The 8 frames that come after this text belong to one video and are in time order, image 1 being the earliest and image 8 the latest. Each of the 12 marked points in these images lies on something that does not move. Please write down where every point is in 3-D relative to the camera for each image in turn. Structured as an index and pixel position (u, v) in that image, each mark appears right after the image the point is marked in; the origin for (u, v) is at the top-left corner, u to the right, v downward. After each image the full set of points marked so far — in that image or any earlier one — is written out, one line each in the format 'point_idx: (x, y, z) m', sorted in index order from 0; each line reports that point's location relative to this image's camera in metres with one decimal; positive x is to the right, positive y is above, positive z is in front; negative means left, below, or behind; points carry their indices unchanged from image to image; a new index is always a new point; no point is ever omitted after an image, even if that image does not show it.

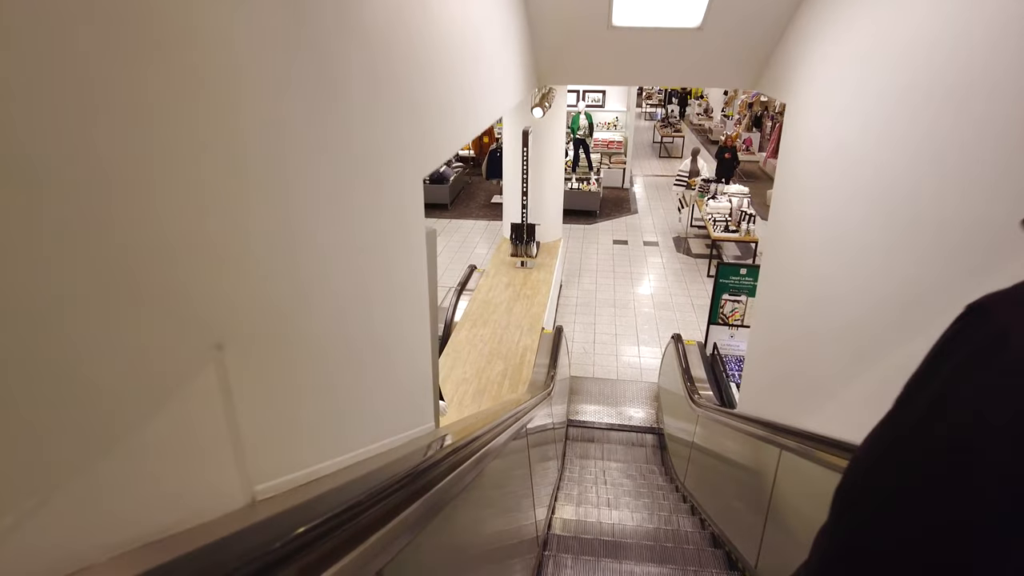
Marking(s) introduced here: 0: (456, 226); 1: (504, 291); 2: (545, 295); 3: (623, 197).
0: (-1.0, +1.2, +12.2) m
1: (-0.1, 0.0, +7.1) m
2: (+0.4, -0.1, +7.0) m
3: (+2.4, +1.9, +13.9) m
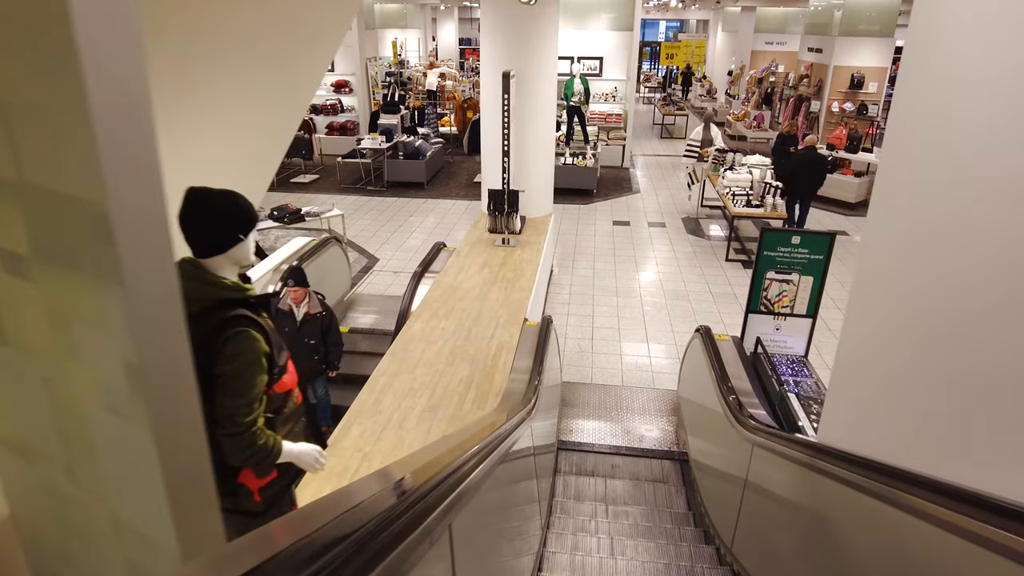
0: (-1.3, +1.3, +10.6) m
1: (-0.3, +0.1, +5.5) m
2: (+0.2, +0.1, +5.5) m
3: (+2.1, +2.1, +12.3) m
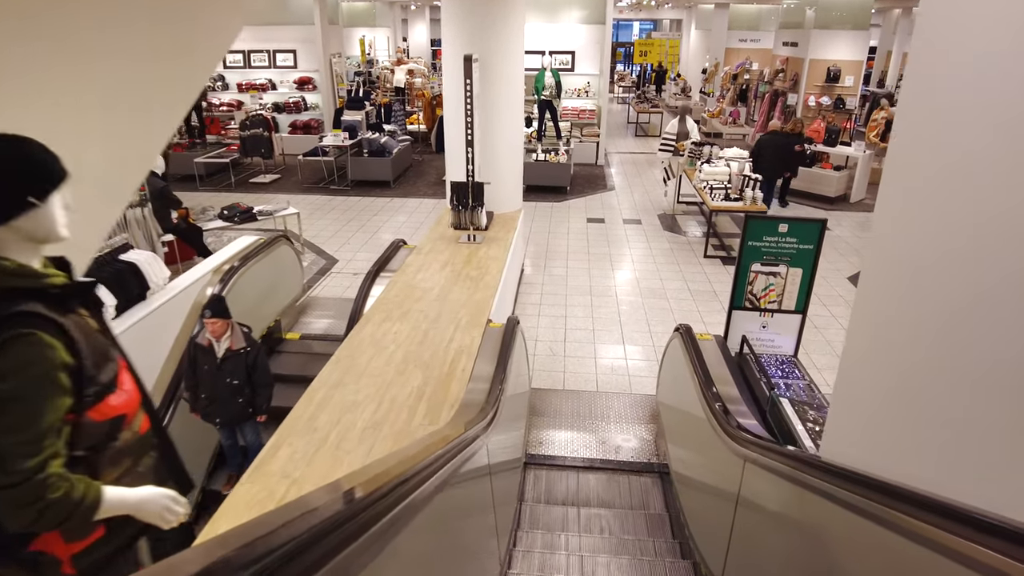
0: (-1.8, +1.3, +10.1) m
1: (-0.6, +0.1, +5.1) m
2: (-0.1, +0.1, +5.0) m
3: (+1.6, +2.1, +12.0) m
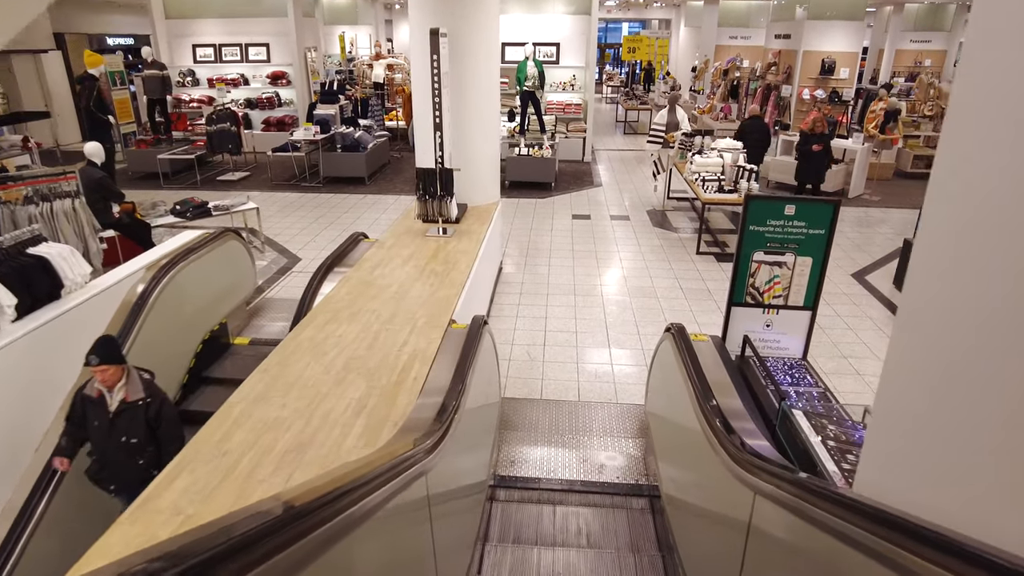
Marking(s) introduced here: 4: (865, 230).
0: (-2.1, +1.3, +9.5) m
1: (-0.8, +0.1, +4.5) m
2: (-0.3, +0.1, +4.4) m
3: (+1.3, +2.1, +11.4) m
4: (+4.6, +0.8, +8.3) m
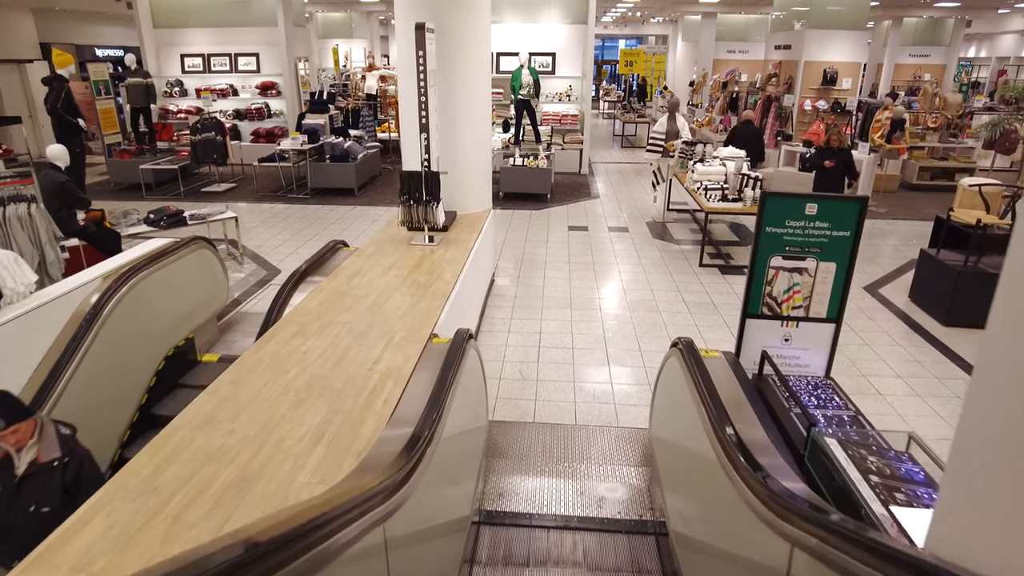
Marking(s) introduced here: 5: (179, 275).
0: (-2.1, +1.1, +9.2) m
1: (-0.9, +0.1, +4.1) m
2: (-0.4, 0.0, +4.1) m
3: (+1.2, +1.8, +11.1) m
4: (+4.5, +0.6, +8.0) m
5: (-2.5, +0.1, +4.8) m
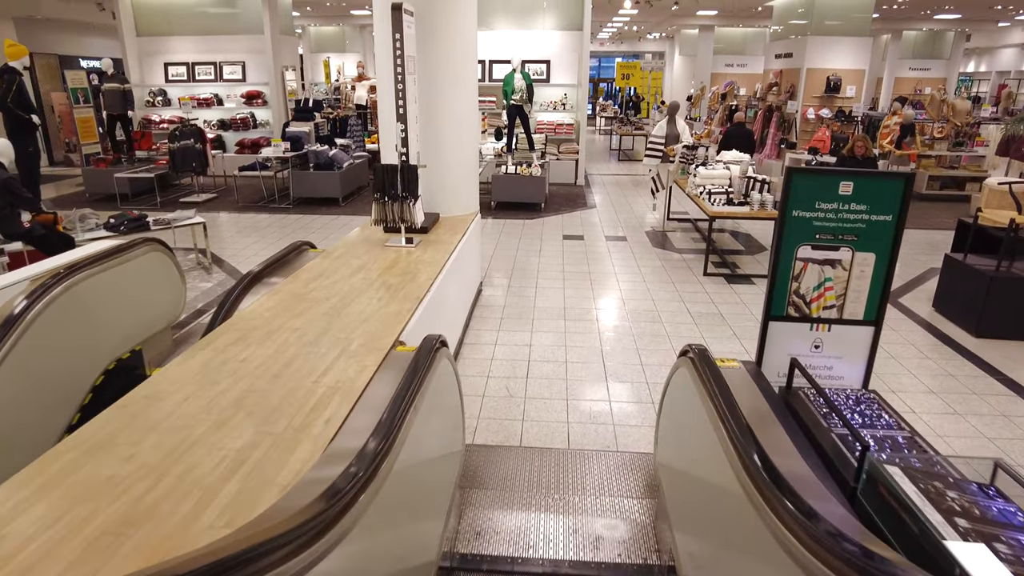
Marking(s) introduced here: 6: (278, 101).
0: (-2.2, +0.9, +8.7) m
1: (-1.0, 0.0, +3.6) m
2: (-0.5, 0.0, +3.6) m
3: (+1.1, +1.6, +10.7) m
4: (+4.4, +0.4, +7.5) m
5: (-2.5, 0.0, +4.3) m
6: (-4.4, +3.5, +12.2) m
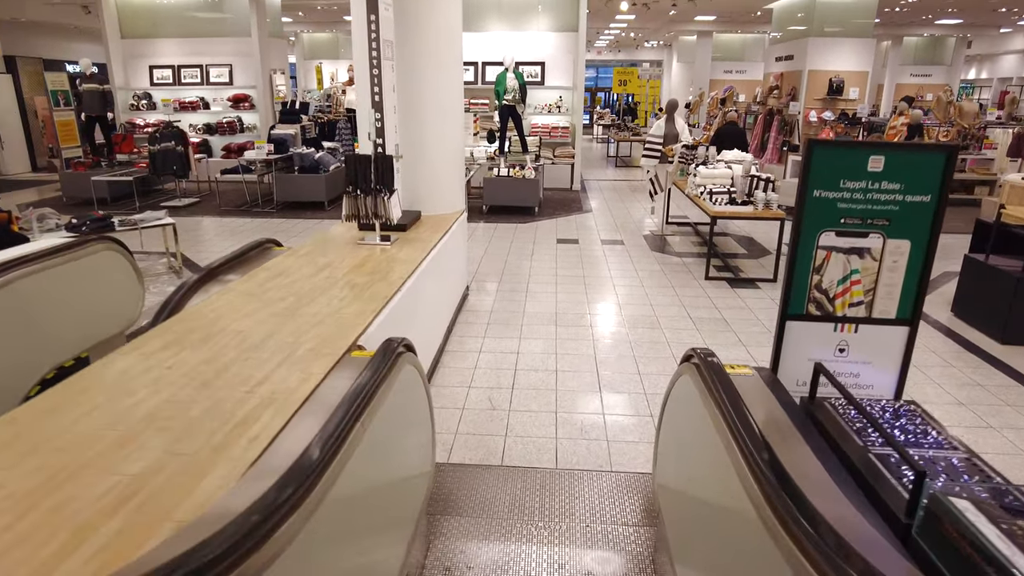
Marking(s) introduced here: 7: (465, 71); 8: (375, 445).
0: (-2.3, +0.8, +8.3) m
1: (-1.1, 0.0, +3.3) m
2: (-0.6, 0.0, +3.2) m
3: (+1.0, +1.4, +10.3) m
4: (+4.3, +0.4, +7.2) m
5: (-2.6, 0.0, +3.9) m
6: (-4.6, +3.4, +11.9) m
7: (-0.8, +3.6, +10.8) m
8: (-0.4, -0.5, +2.0) m
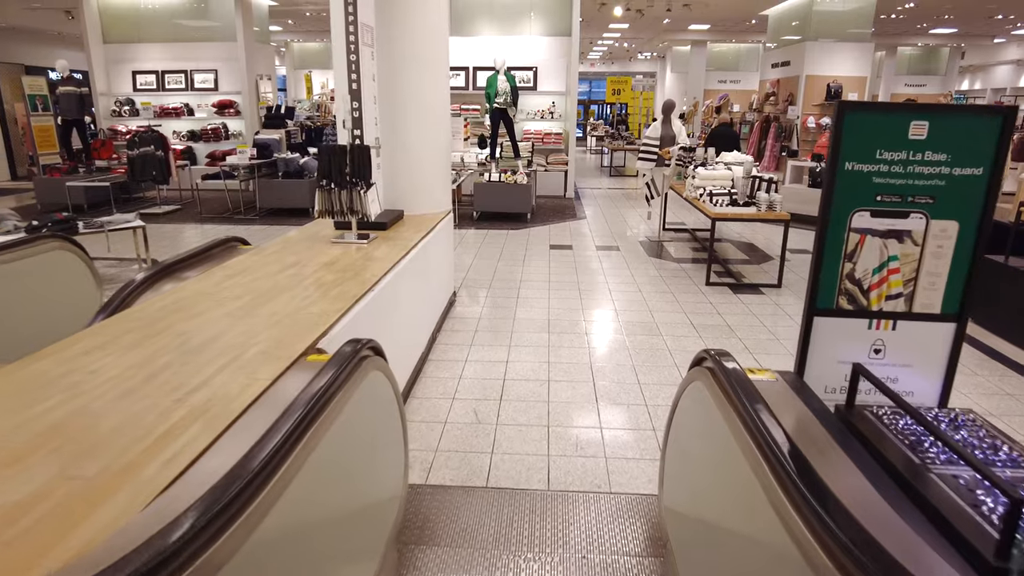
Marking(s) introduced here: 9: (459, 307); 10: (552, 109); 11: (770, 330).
0: (-2.5, +0.7, +8.0) m
1: (-1.1, 0.0, +2.9) m
2: (-0.6, 0.0, +2.9) m
3: (+0.8, +1.3, +10.0) m
4: (+4.2, +0.3, +6.9) m
5: (-2.7, 0.0, +3.6) m
6: (-4.7, +3.2, +11.6) m
7: (-0.9, +3.5, +10.6) m
8: (-0.5, -0.5, +1.7) m
9: (-0.4, -0.2, +5.3) m
10: (+0.7, +3.0, +10.8) m
11: (+1.8, -0.3, +4.6) m
